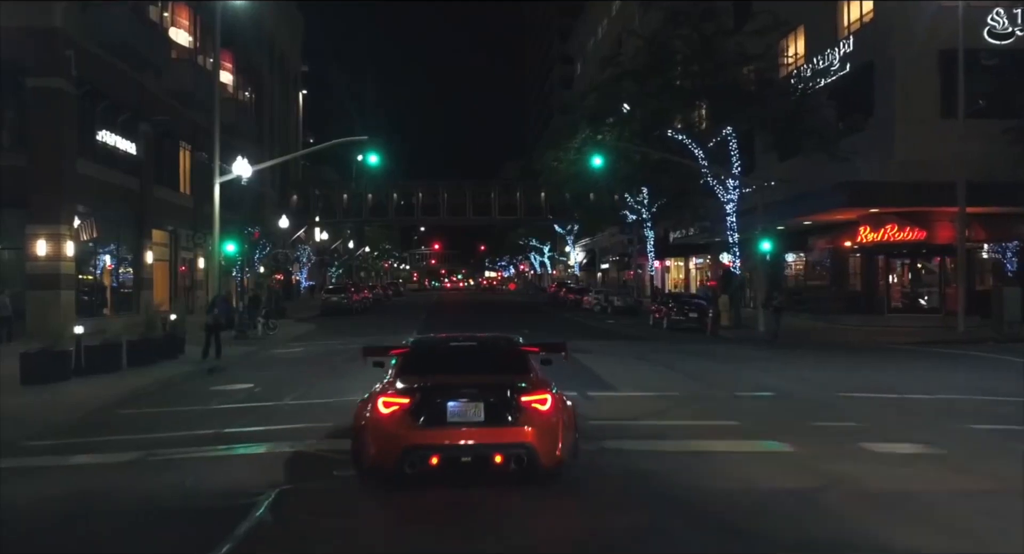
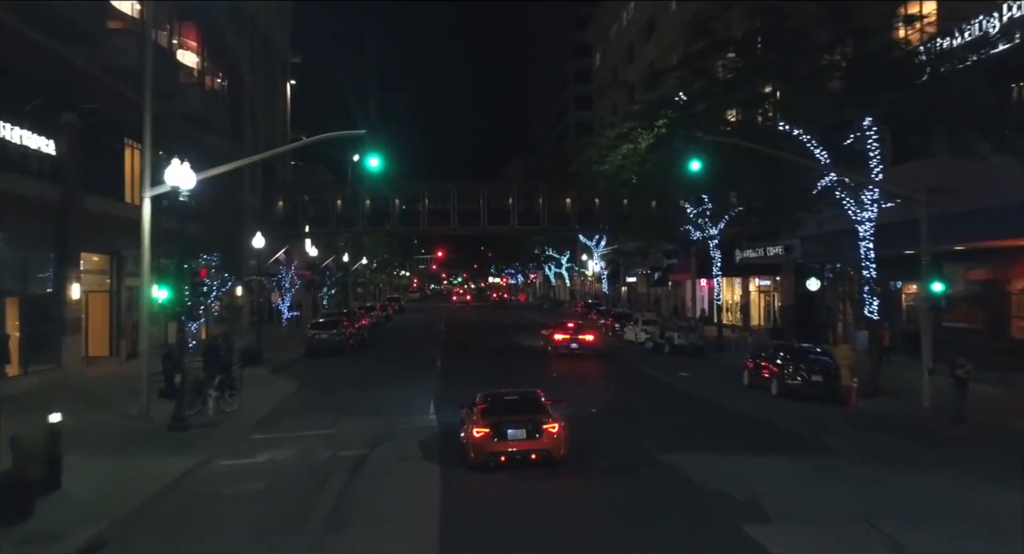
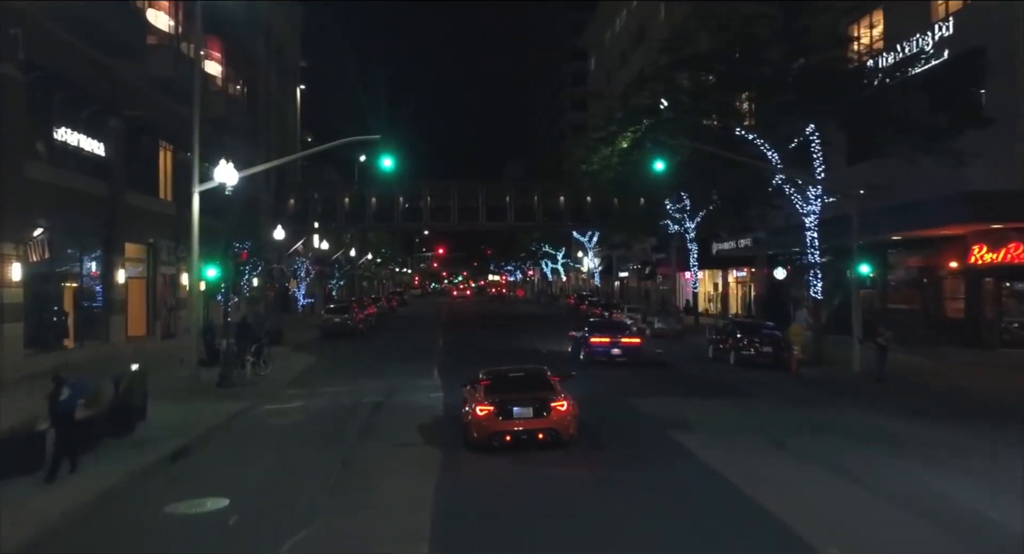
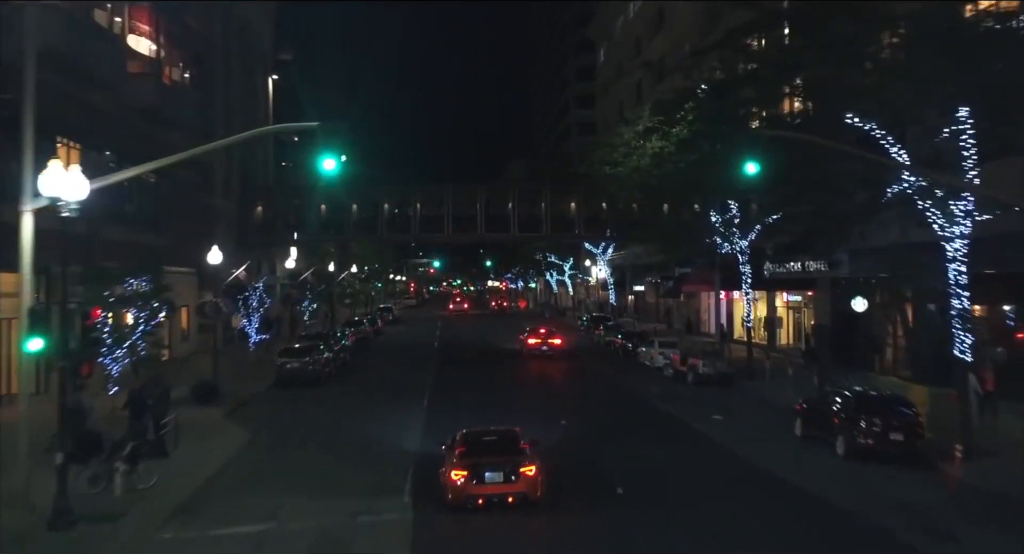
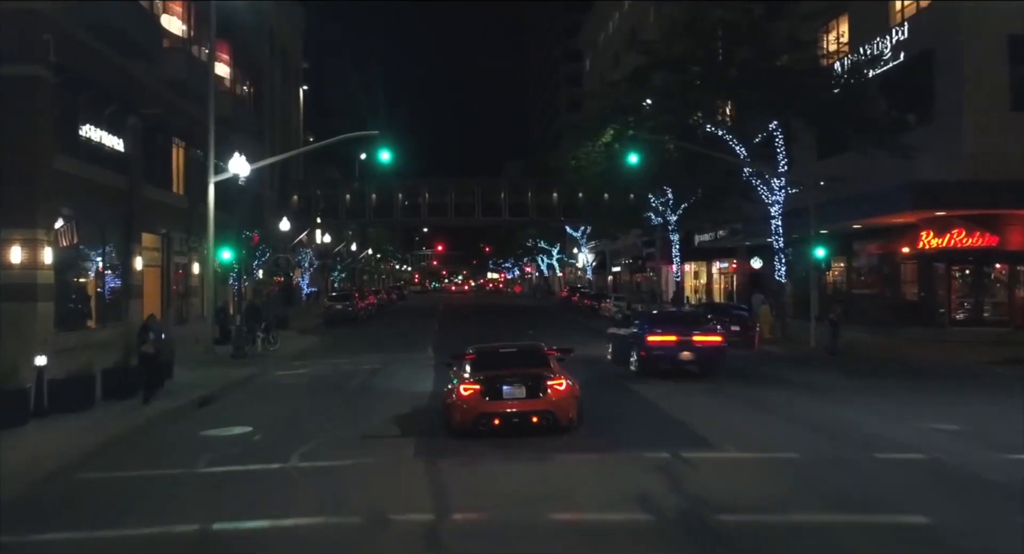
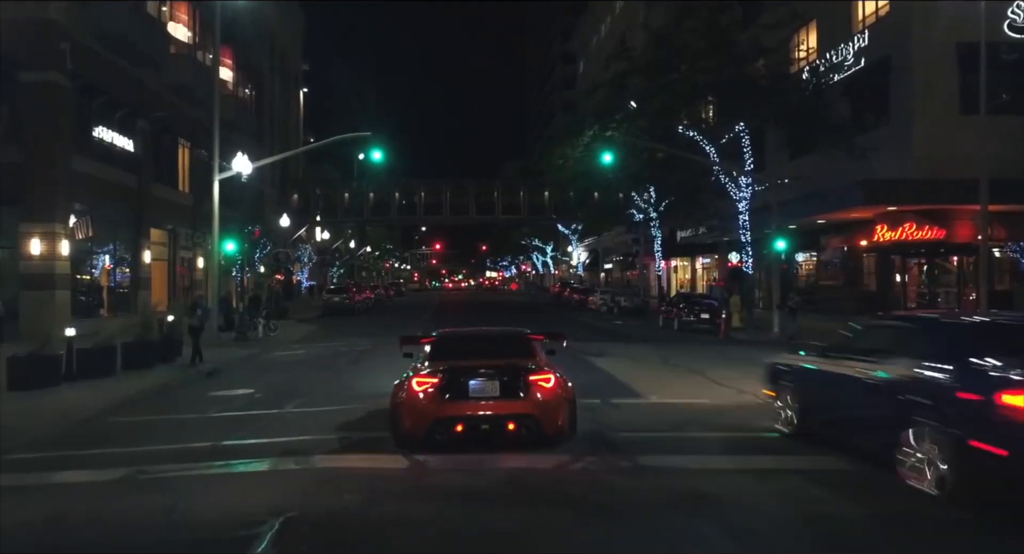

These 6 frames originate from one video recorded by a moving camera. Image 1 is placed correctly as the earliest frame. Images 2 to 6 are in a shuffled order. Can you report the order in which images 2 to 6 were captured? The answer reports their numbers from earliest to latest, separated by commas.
6, 5, 3, 2, 4
